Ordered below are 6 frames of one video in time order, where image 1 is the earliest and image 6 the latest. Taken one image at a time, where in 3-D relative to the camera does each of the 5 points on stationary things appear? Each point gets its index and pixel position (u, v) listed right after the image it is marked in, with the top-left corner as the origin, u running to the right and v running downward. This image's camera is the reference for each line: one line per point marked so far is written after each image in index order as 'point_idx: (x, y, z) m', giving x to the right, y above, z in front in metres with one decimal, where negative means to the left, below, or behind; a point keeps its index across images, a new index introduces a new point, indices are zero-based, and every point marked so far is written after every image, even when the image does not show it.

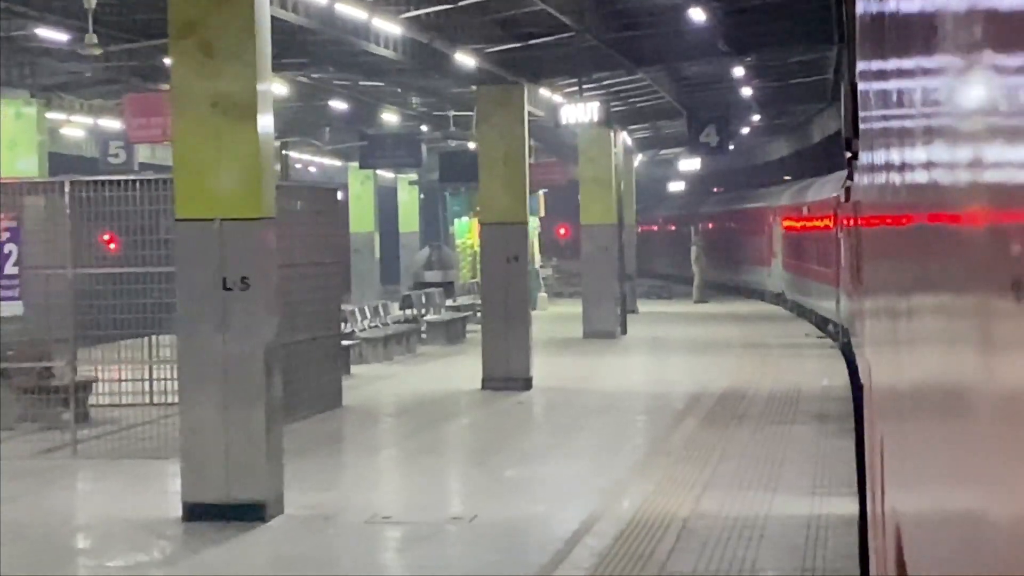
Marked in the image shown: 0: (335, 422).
0: (-1.9, -1.5, +13.4) m
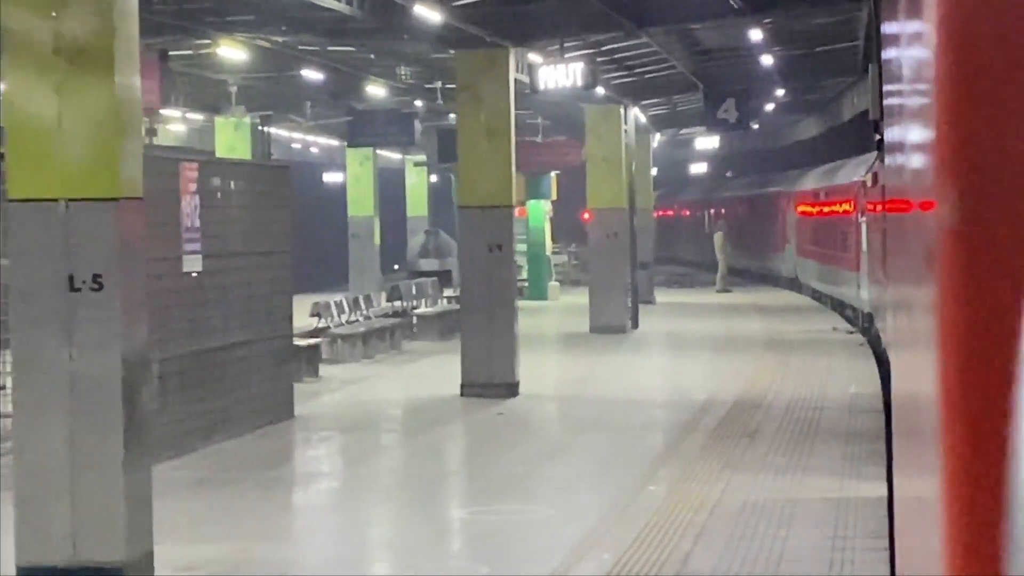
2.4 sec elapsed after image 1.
0: (-2.2, -1.4, +11.5) m
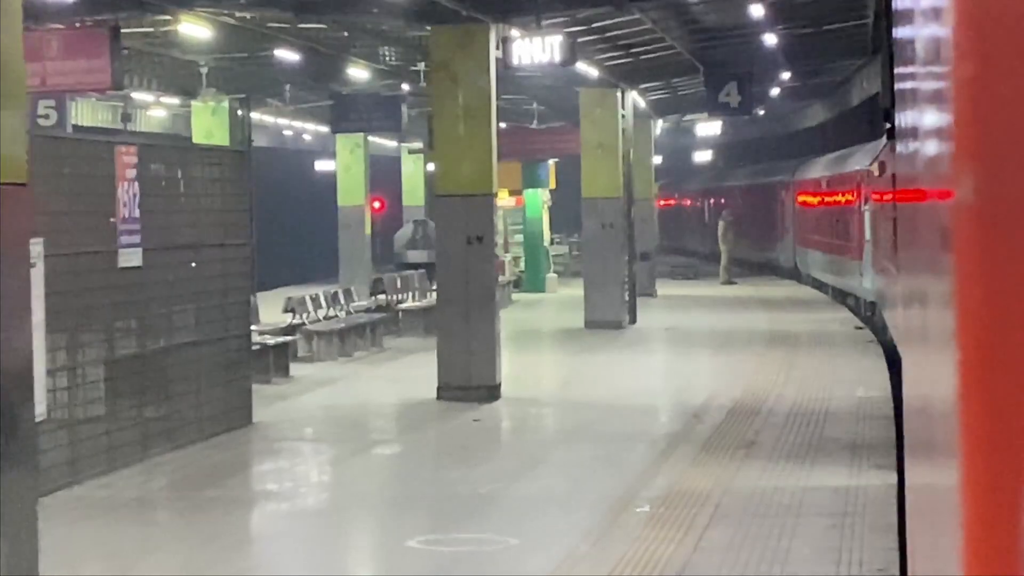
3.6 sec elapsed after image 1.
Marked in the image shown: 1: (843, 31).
0: (-2.4, -1.4, +10.5) m
1: (+4.7, +3.7, +17.8) m
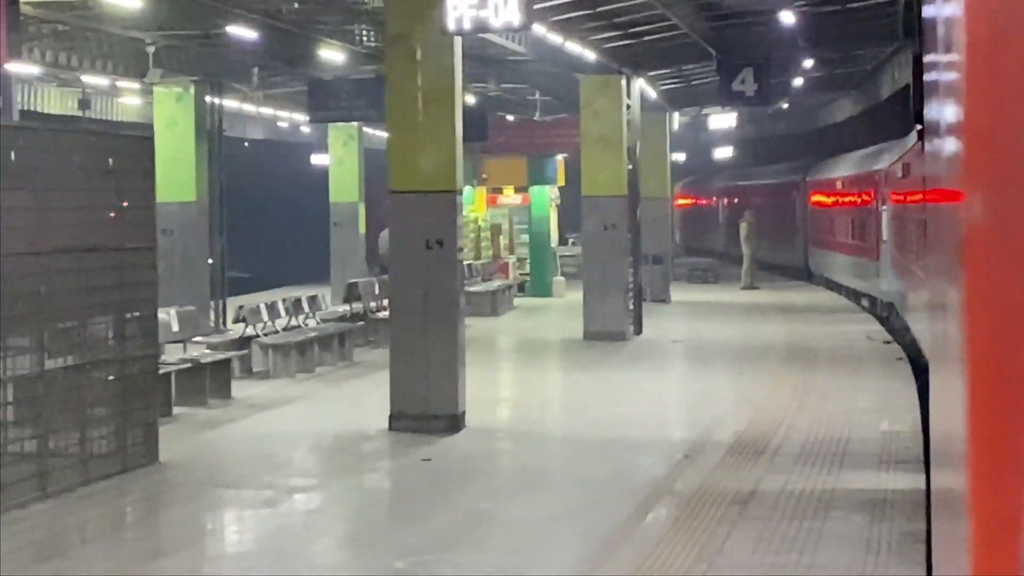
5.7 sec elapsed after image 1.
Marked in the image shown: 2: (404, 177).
0: (-2.7, -1.5, +8.8) m
1: (+4.6, +3.5, +15.8) m
2: (-1.0, +1.0, +11.0) m
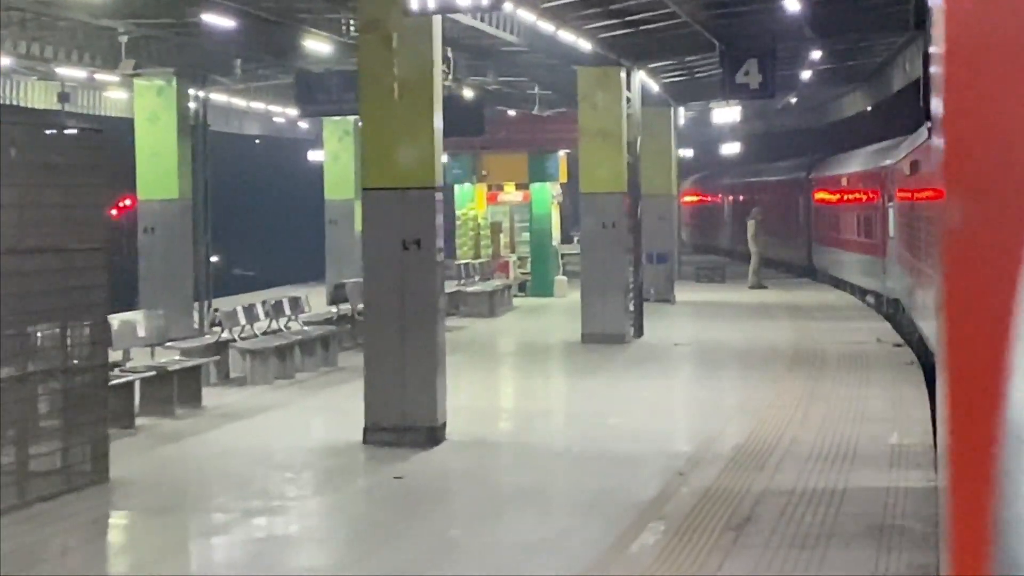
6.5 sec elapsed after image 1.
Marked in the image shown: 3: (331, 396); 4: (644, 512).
0: (-2.9, -1.5, +8.1) m
1: (+4.5, +3.5, +15.1) m
2: (-1.1, +0.9, +10.3) m
3: (-1.9, -1.1, +13.1) m
4: (+0.9, -1.5, +8.4) m
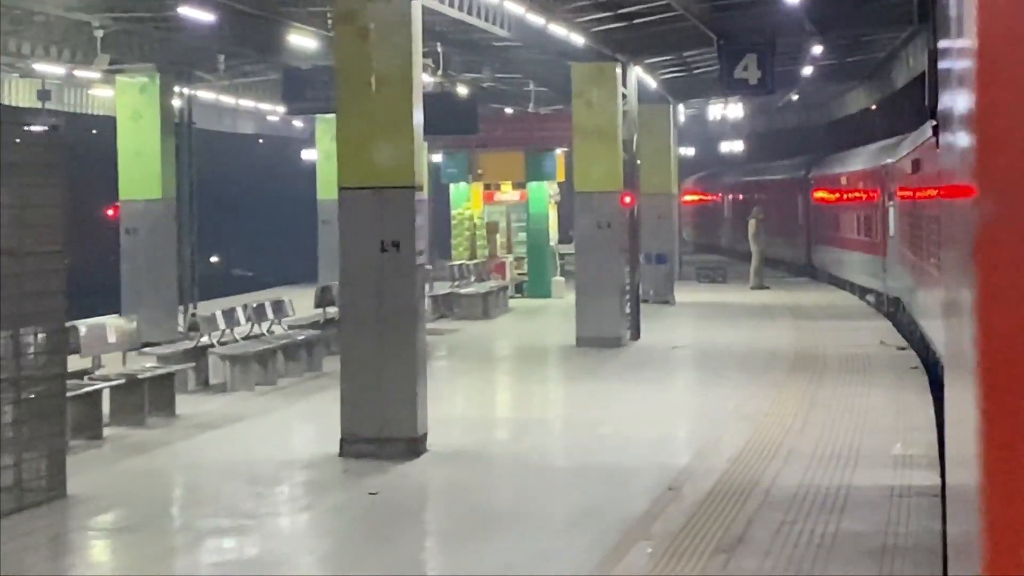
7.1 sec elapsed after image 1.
0: (-3.0, -1.5, +7.6) m
1: (+4.4, +3.5, +14.6) m
2: (-1.2, +0.9, +9.8) m
3: (-2.0, -1.2, +12.6) m
4: (+0.8, -1.5, +7.9) m
